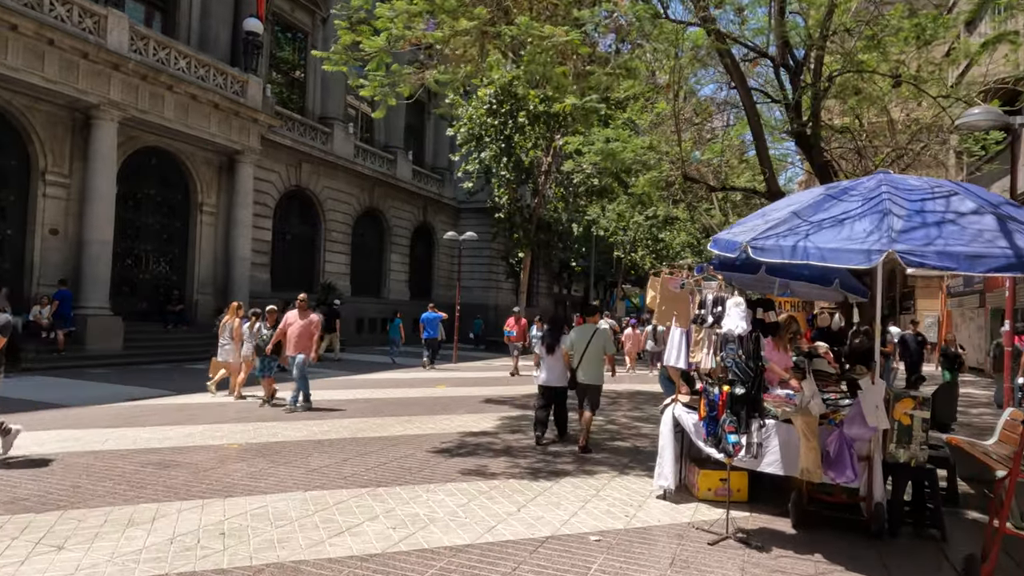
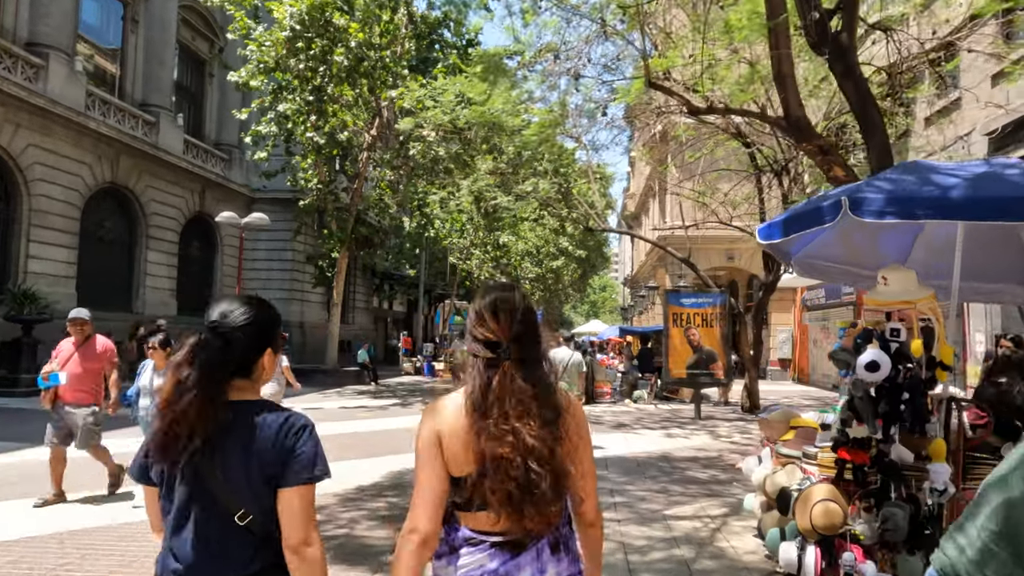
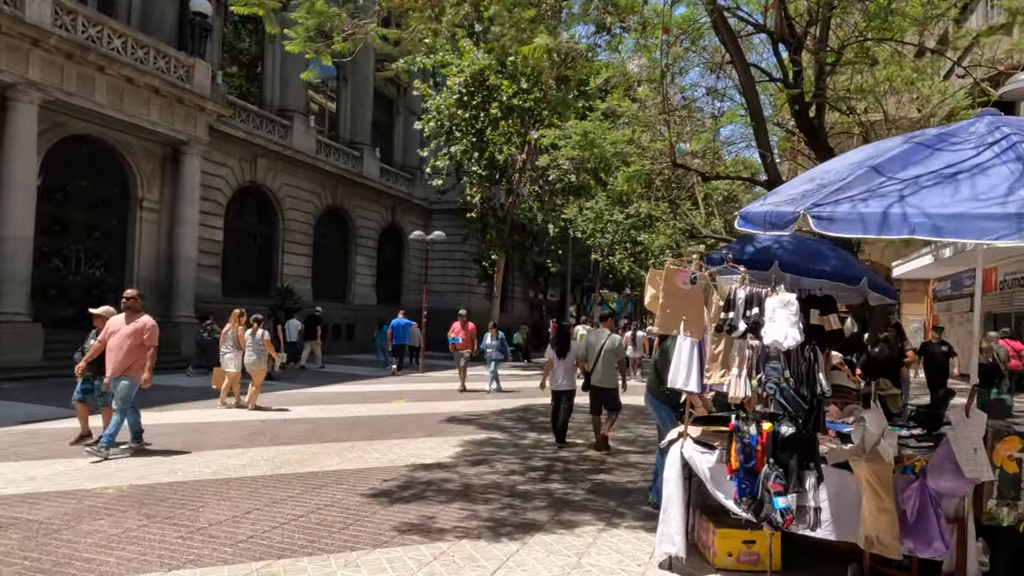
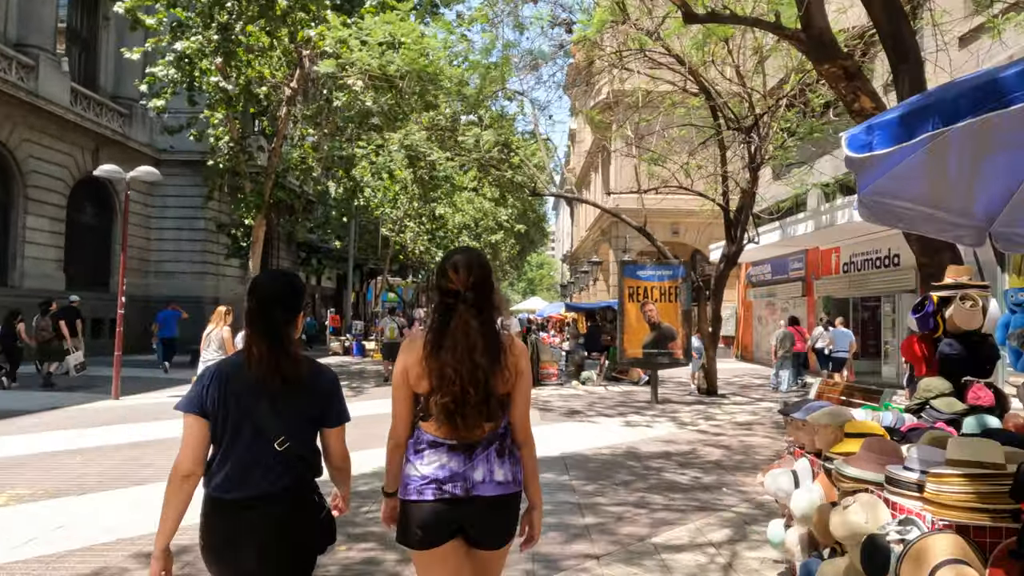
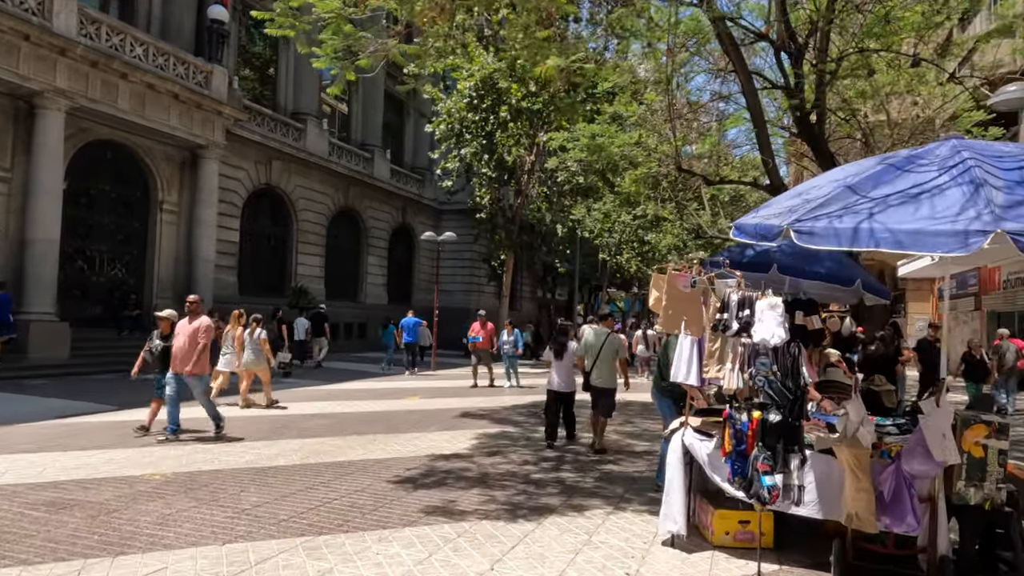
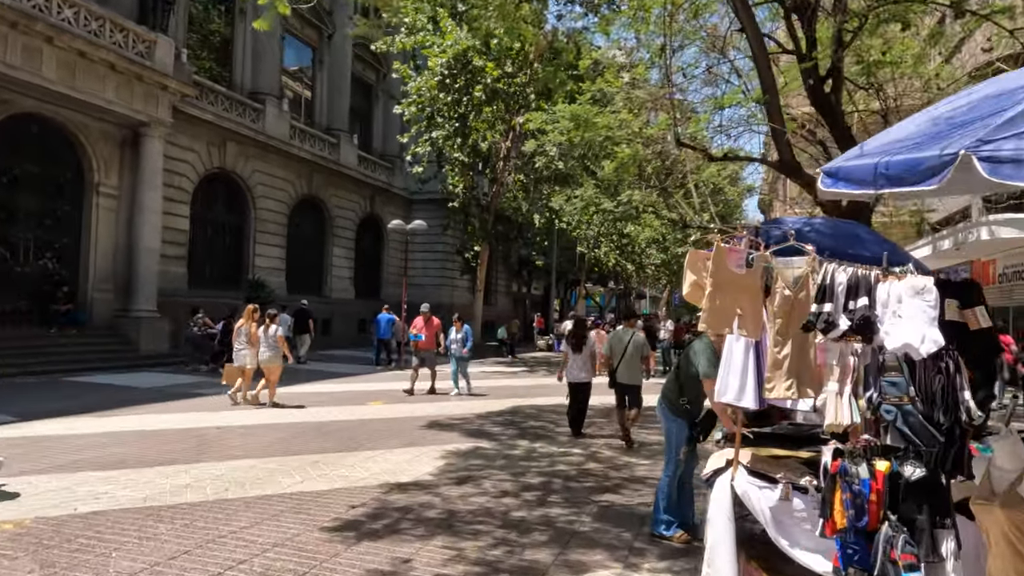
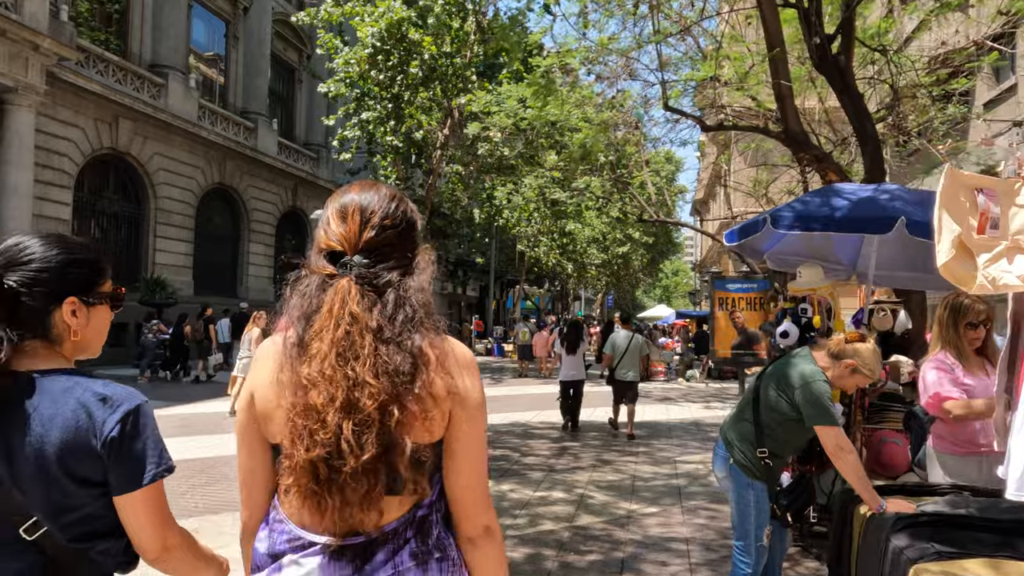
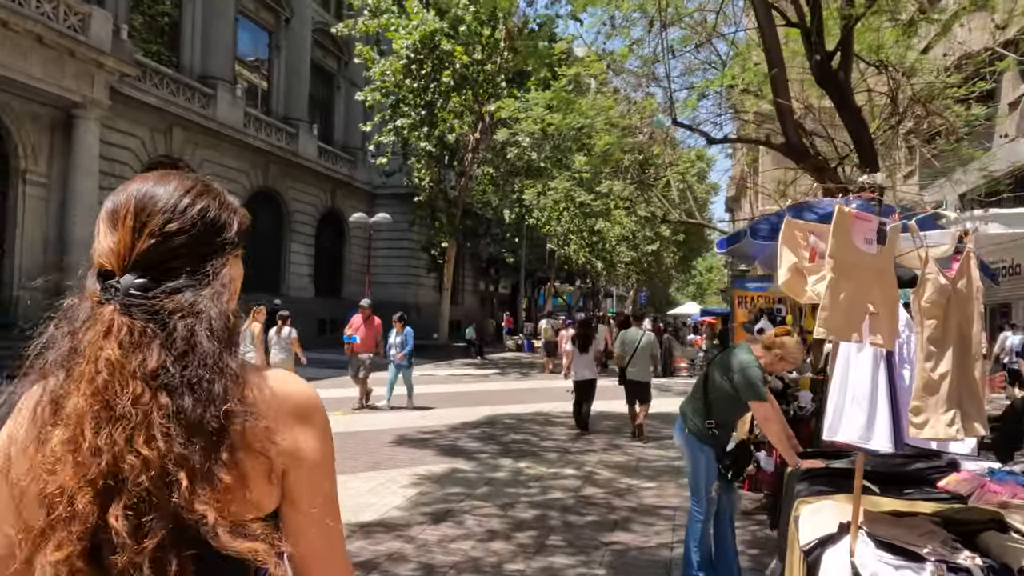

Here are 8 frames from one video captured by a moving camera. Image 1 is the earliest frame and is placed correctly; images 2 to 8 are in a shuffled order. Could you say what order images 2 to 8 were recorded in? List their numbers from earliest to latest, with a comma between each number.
5, 3, 6, 8, 7, 2, 4
